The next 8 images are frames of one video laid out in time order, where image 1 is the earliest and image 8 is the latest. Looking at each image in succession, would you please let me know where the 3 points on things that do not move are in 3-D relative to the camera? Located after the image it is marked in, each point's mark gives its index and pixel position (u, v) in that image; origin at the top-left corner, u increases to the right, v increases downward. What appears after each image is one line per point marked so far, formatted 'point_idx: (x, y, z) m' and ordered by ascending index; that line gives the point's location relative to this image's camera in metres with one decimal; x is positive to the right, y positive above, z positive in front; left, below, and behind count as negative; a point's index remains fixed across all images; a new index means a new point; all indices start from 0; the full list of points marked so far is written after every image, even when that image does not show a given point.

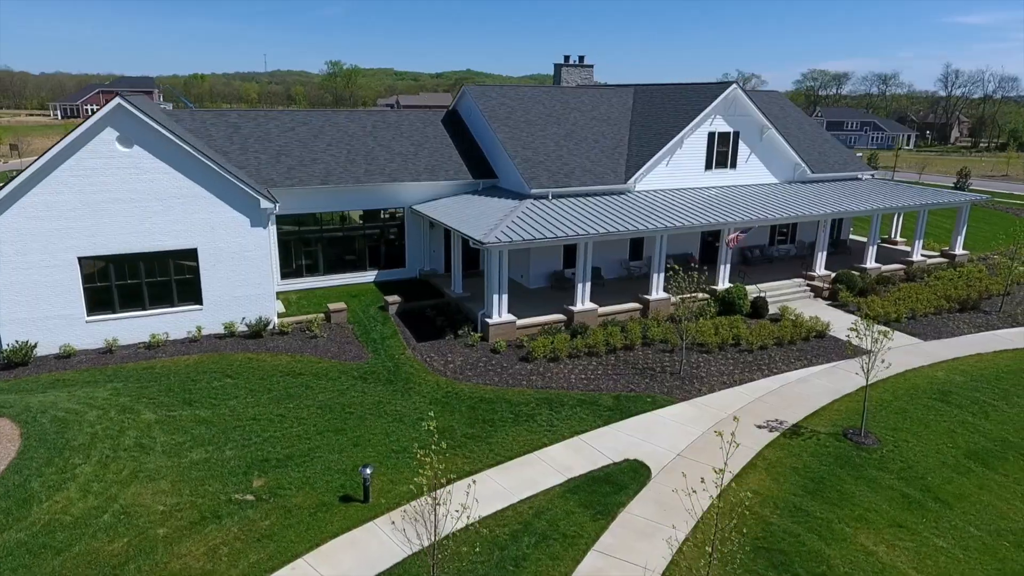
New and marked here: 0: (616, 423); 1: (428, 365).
0: (+2.6, -3.4, +15.4) m
1: (-2.5, -2.3, +18.0) m
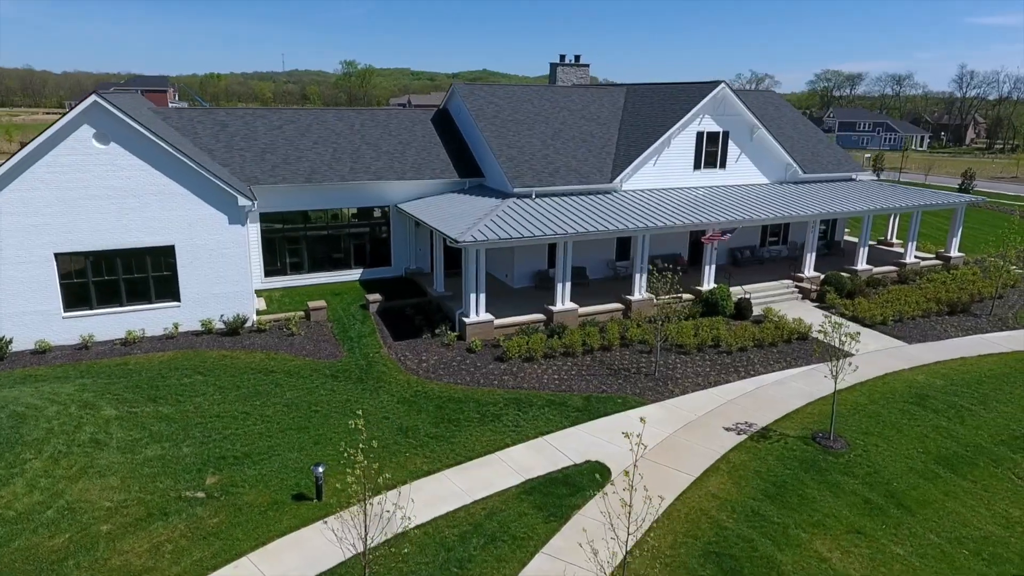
0: (+1.7, -3.4, +15.2) m
1: (-3.3, -2.3, +18.0) m
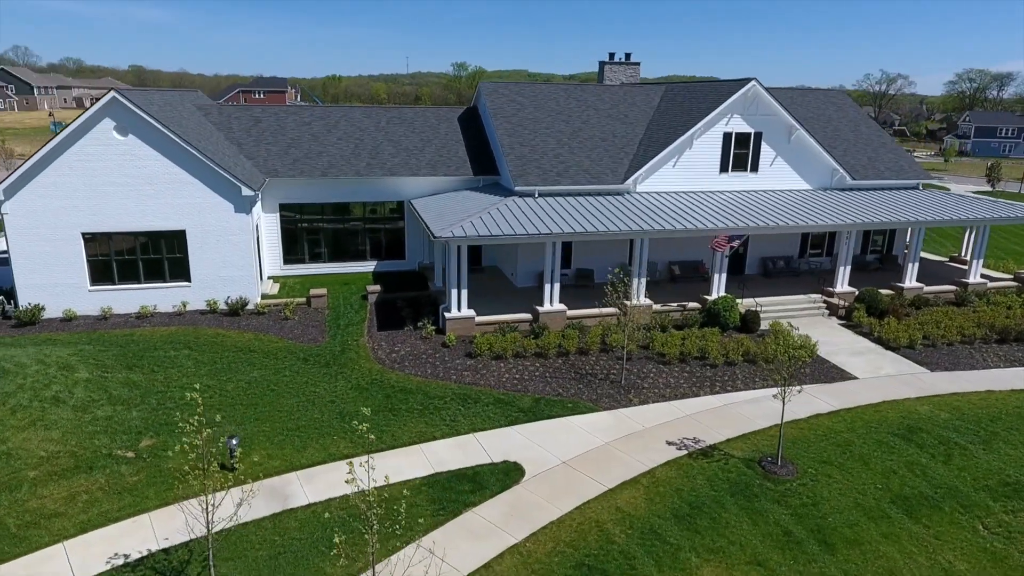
0: (+0.2, -3.4, +15.1) m
1: (-4.3, -2.0, +18.6) m
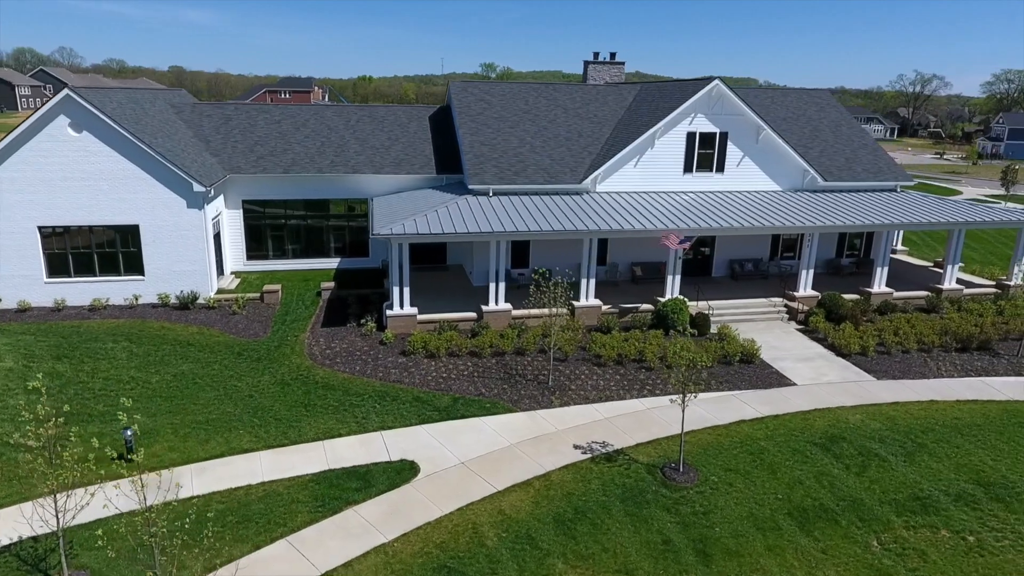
0: (-2.0, -3.3, +15.0) m
1: (-6.3, -1.9, +18.7) m
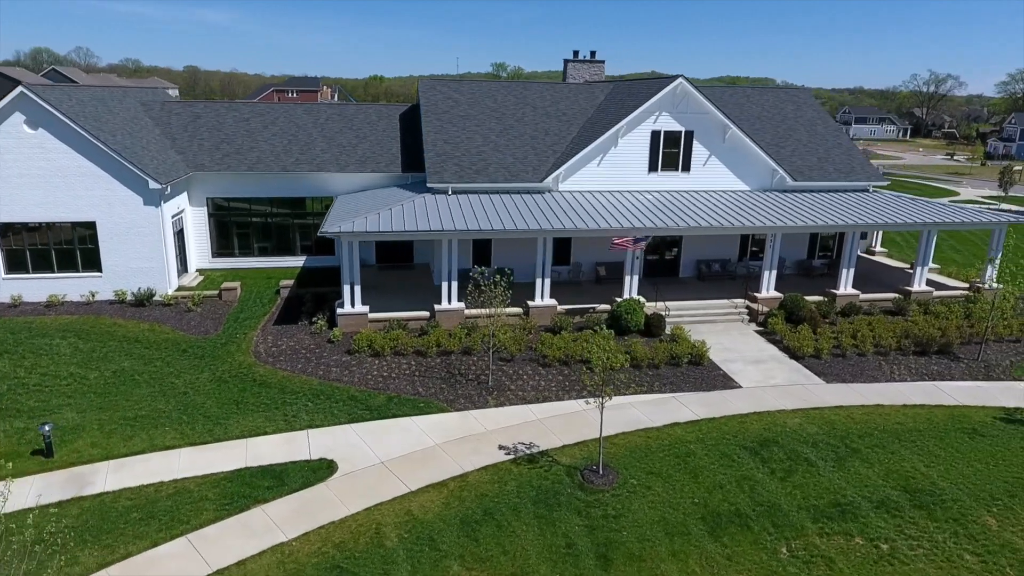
0: (-3.8, -3.3, +14.9) m
1: (-8.0, -1.8, +18.7) m
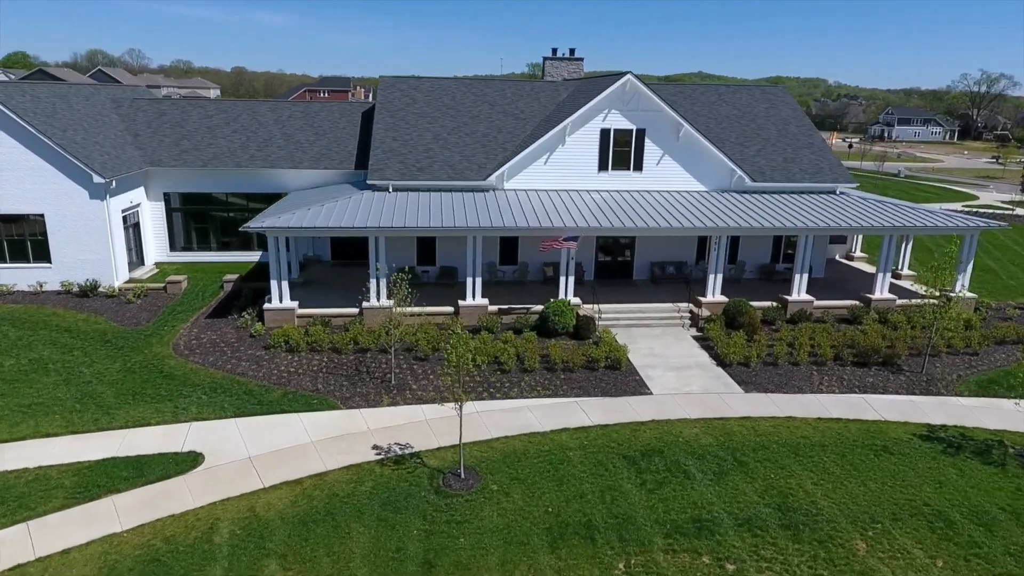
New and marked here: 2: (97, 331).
0: (-6.5, -3.2, +14.9) m
1: (-10.5, -1.6, +18.9) m
2: (-13.1, -1.4, +19.2) m
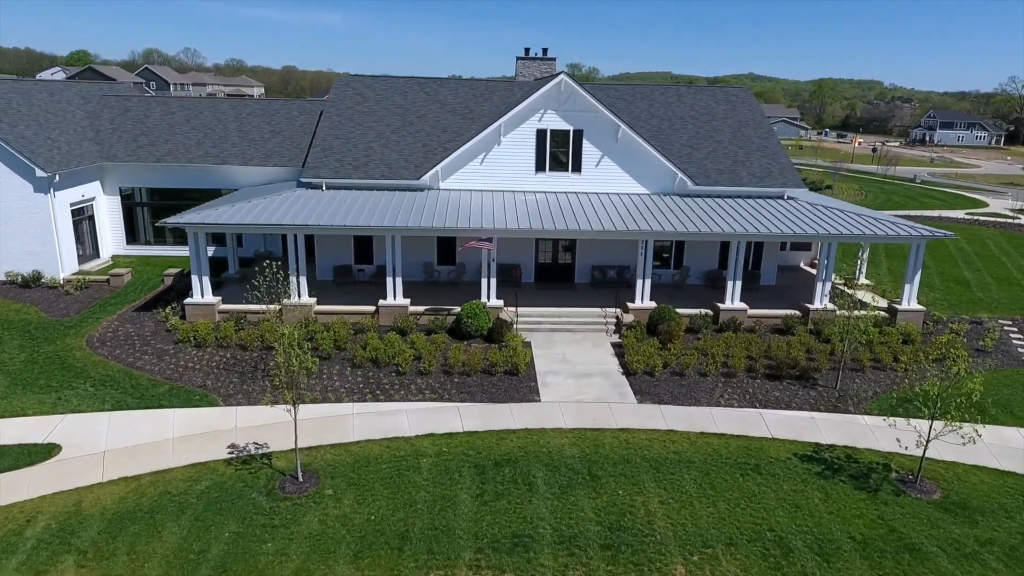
0: (-9.7, -3.0, +15.2) m
1: (-13.4, -1.4, +19.4) m
2: (-16.0, -1.1, +19.9) m
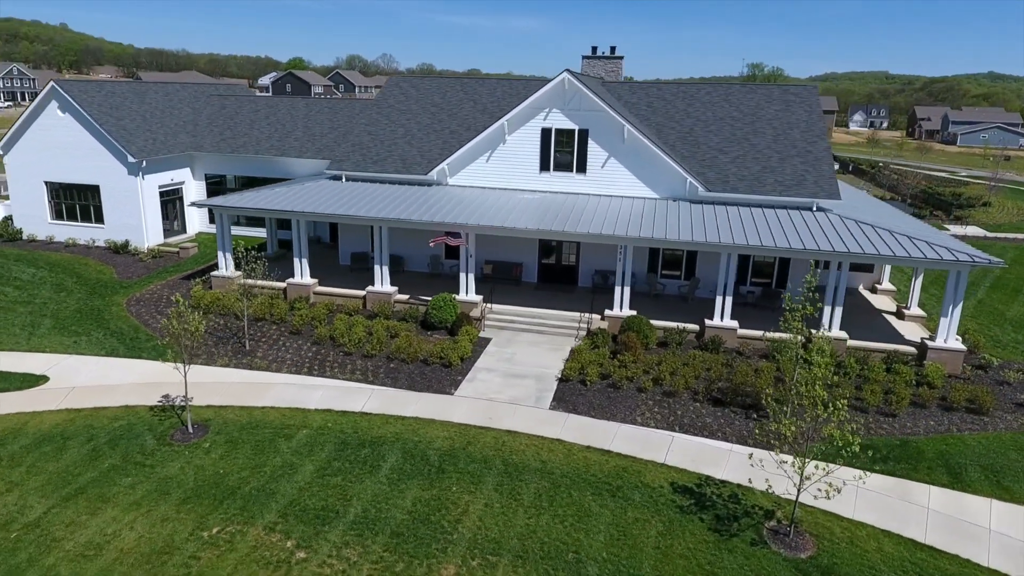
0: (-12.0, -2.1, +18.2) m
1: (-14.2, -0.1, +23.2) m
2: (-16.6, +0.3, +24.3) m
